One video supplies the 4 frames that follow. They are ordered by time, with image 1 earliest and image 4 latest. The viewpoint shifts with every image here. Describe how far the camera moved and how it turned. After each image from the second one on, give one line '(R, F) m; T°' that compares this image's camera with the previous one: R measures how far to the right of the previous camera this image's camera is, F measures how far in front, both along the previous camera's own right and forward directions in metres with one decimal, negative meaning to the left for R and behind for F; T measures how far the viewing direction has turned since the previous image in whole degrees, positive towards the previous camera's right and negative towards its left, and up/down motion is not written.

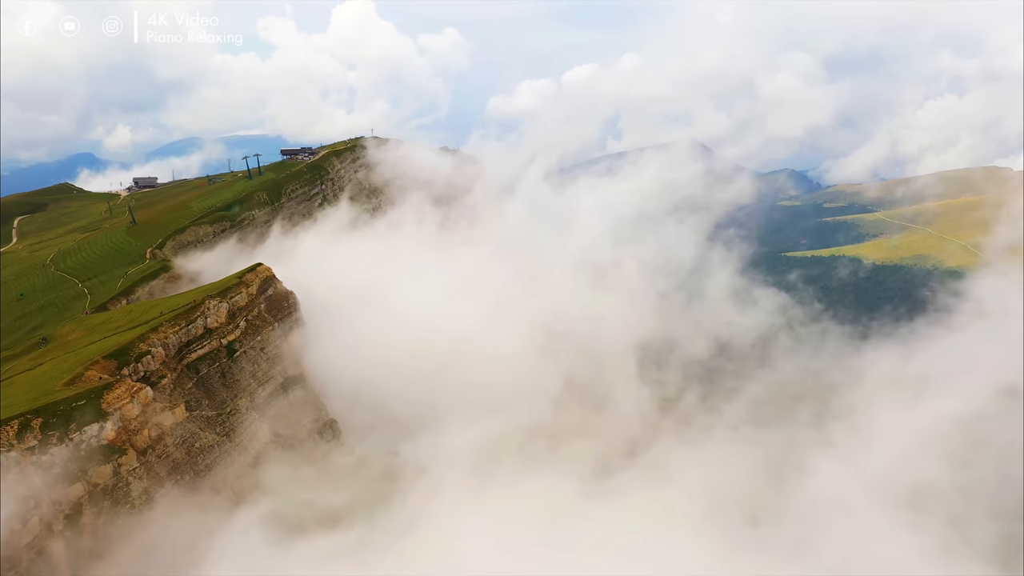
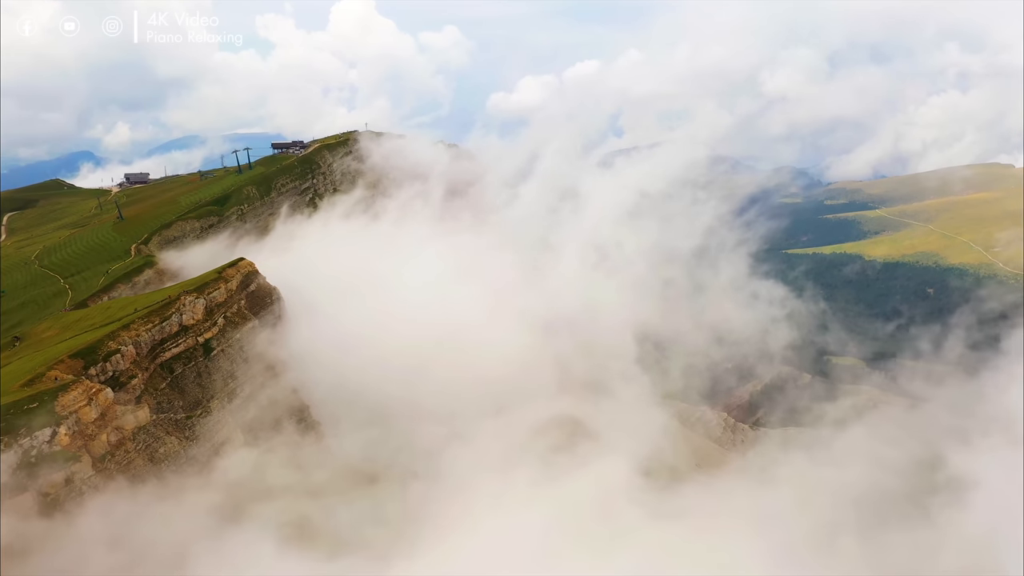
(+1.6, +3.7) m; 0°
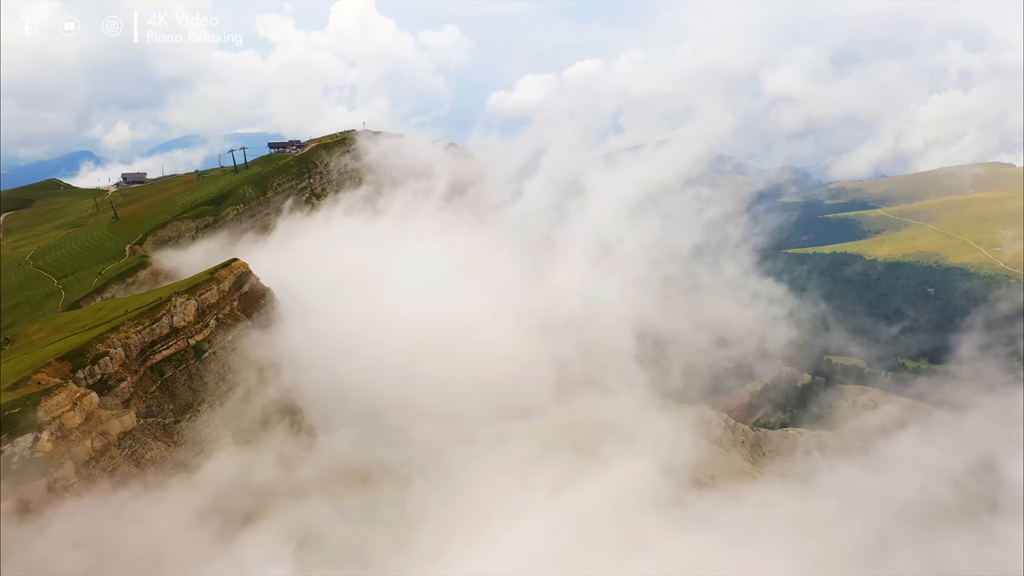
(+0.6, +1.1) m; 0°
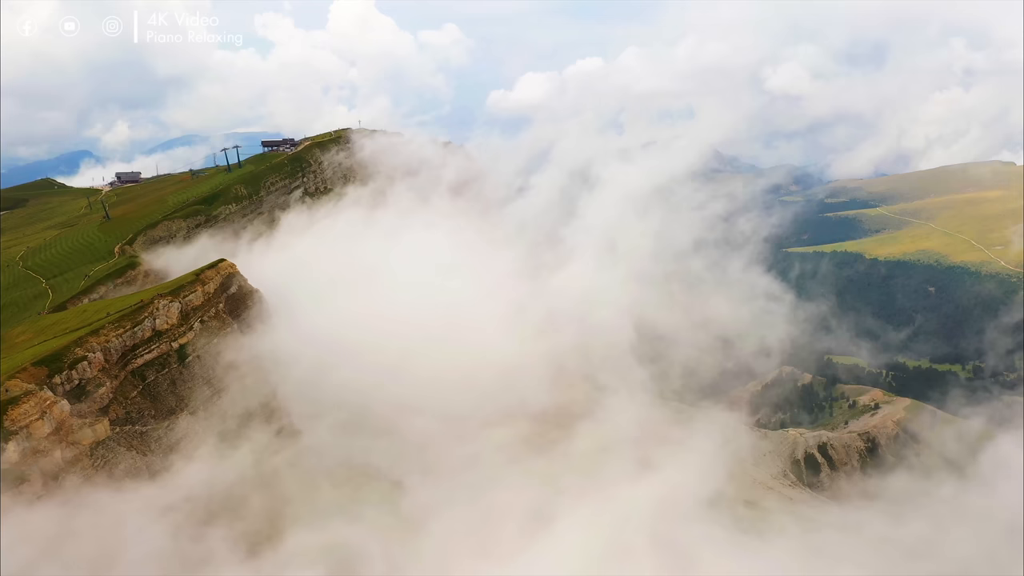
(+1.2, +2.0) m; 0°
